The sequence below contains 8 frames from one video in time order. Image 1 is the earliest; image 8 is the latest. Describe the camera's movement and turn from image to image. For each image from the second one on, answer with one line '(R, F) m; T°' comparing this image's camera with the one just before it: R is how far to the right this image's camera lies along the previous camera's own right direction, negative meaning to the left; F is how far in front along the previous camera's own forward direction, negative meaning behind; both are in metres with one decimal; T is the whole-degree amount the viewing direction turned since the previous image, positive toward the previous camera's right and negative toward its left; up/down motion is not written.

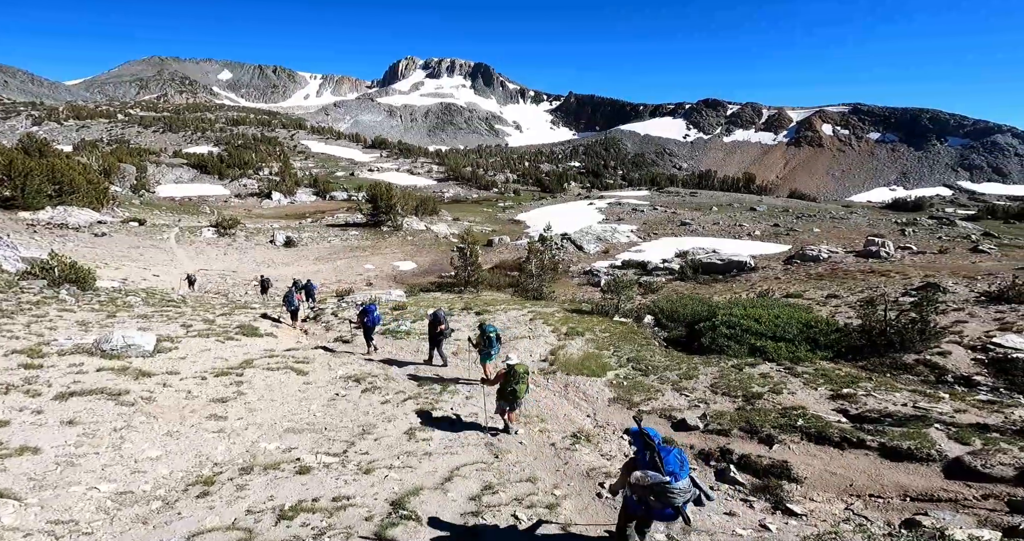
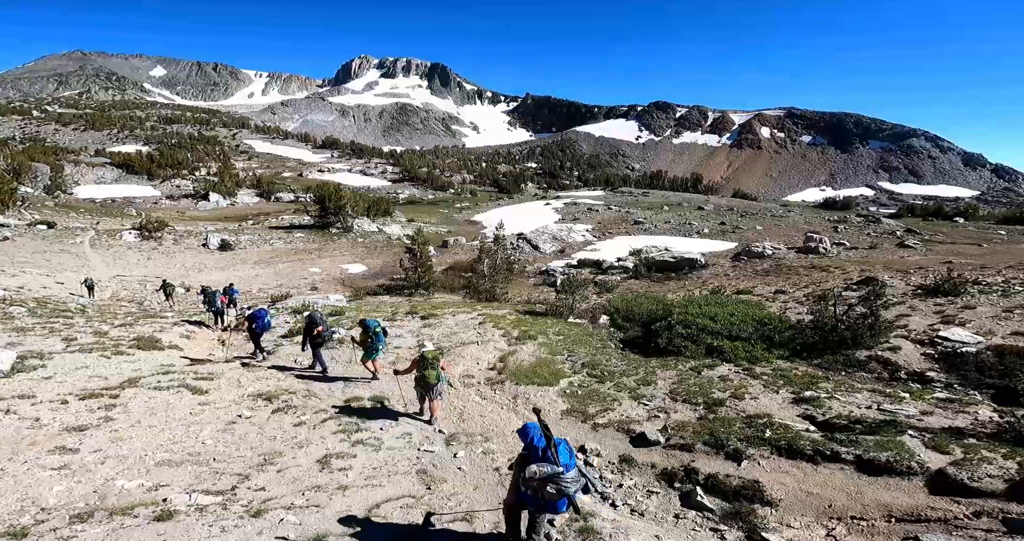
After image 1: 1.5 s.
(+0.2, +1.9) m; +5°
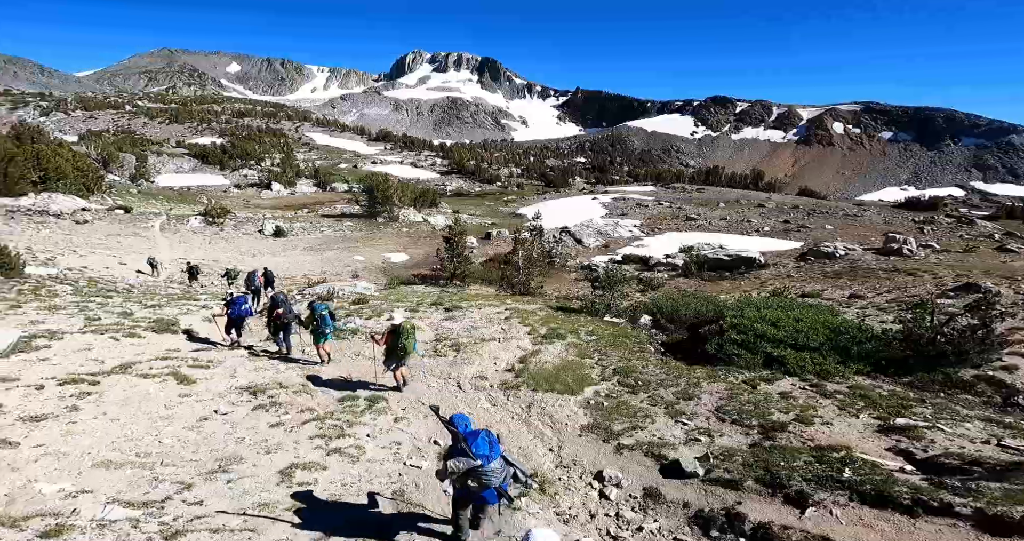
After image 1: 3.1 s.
(+0.9, +2.3) m; -6°
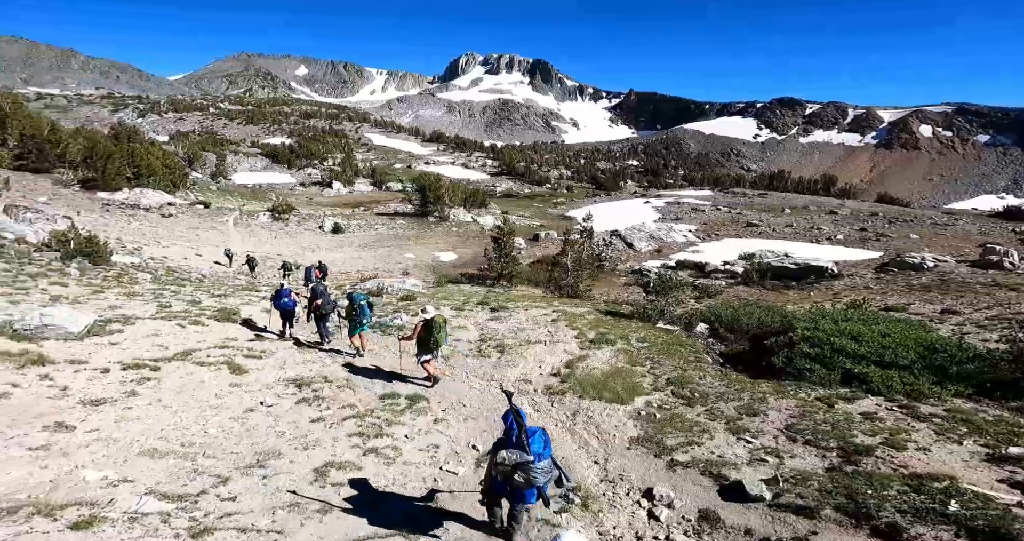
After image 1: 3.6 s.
(-0.1, +0.6) m; -4°
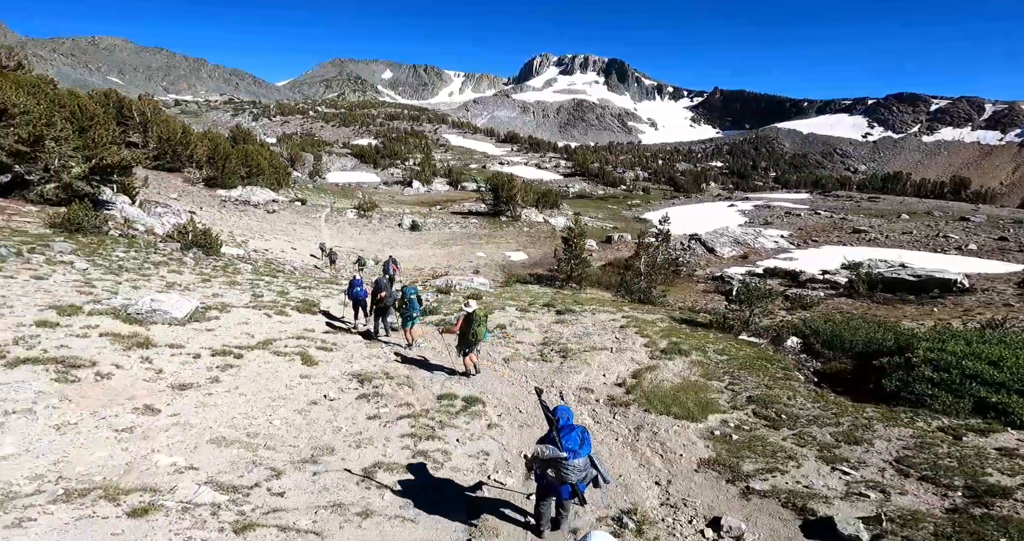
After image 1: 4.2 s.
(+0.2, +0.5) m; -6°
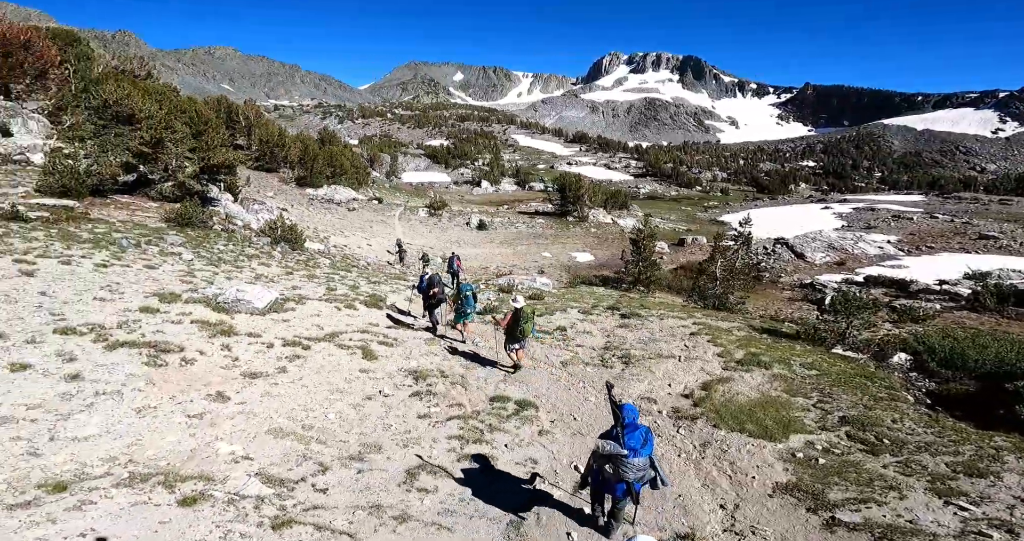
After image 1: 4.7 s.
(+0.3, +0.5) m; -6°
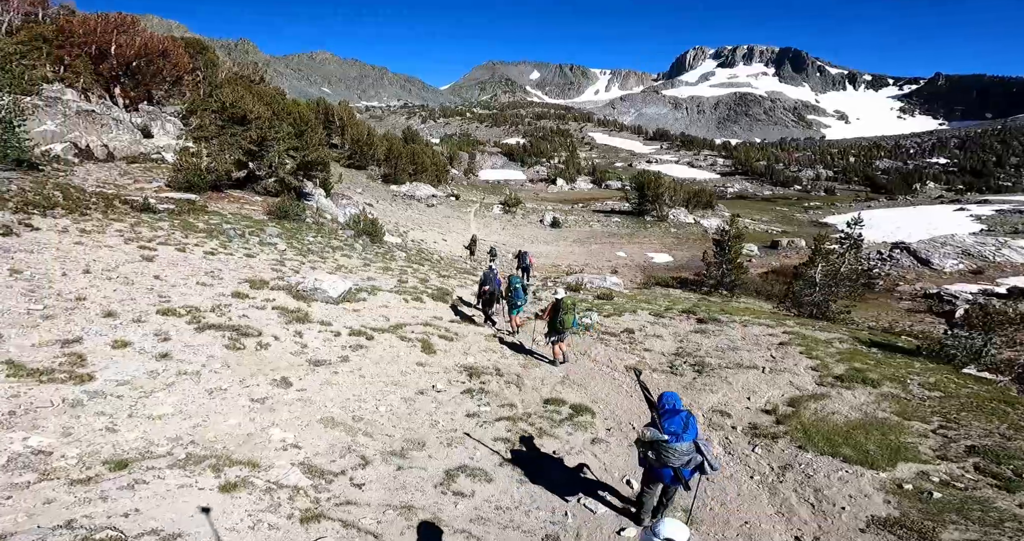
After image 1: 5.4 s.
(+0.4, +0.6) m; -7°
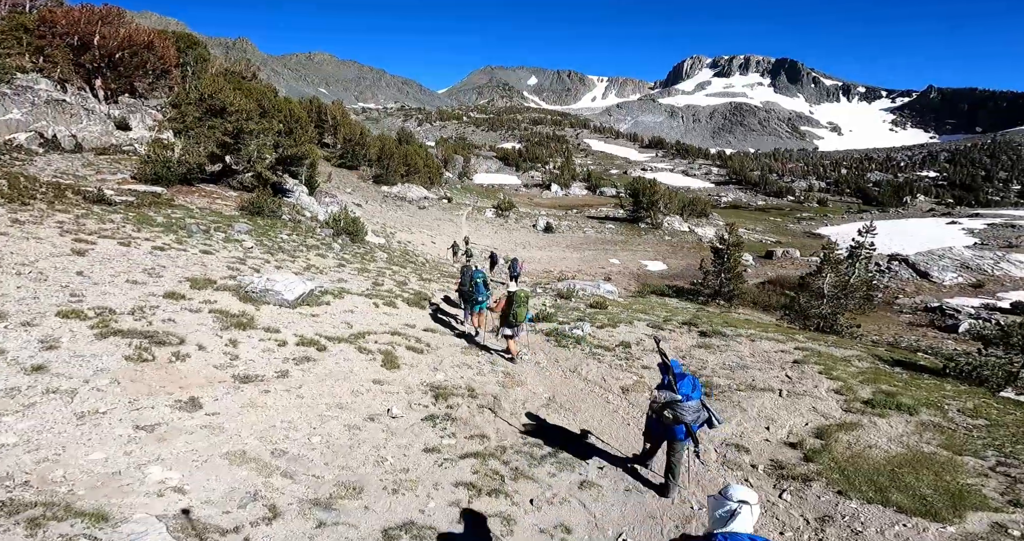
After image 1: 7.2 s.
(+0.3, +2.1) m; +1°
